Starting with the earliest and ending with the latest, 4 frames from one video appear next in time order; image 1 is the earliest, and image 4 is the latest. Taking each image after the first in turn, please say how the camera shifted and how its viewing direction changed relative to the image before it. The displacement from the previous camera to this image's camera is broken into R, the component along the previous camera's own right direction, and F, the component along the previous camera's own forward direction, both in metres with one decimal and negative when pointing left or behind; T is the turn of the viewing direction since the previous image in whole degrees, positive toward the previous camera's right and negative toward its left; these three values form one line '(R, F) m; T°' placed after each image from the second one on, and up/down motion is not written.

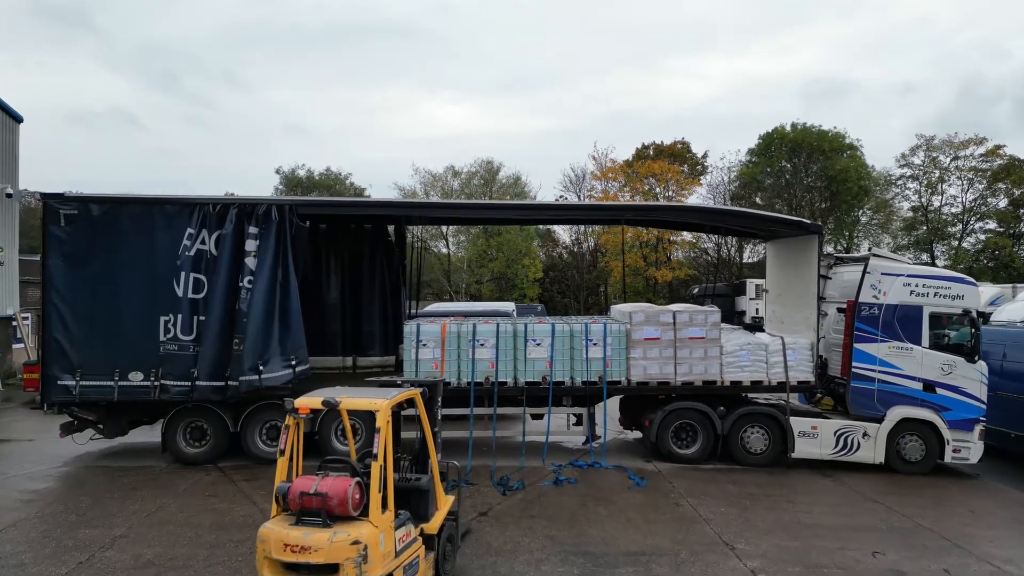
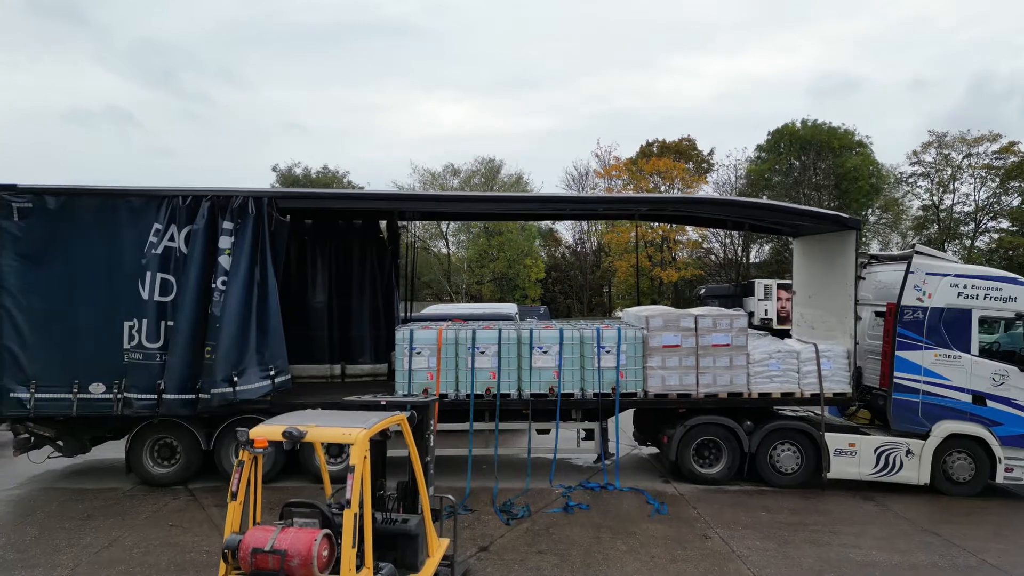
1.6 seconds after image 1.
(0.0, +0.8) m; 0°
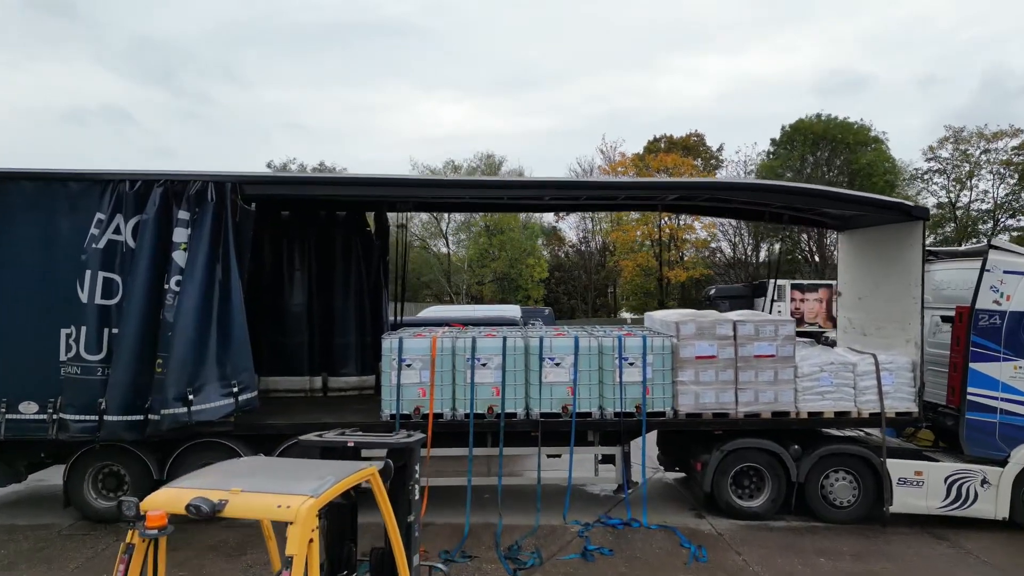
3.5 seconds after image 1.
(-0.1, +1.1) m; 0°
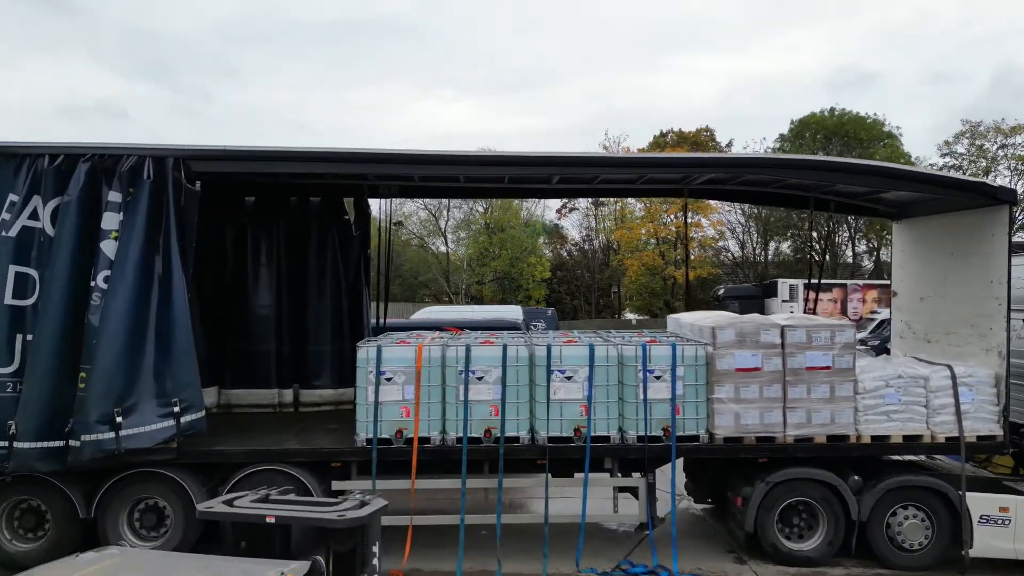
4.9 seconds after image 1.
(0.0, +1.1) m; 0°
